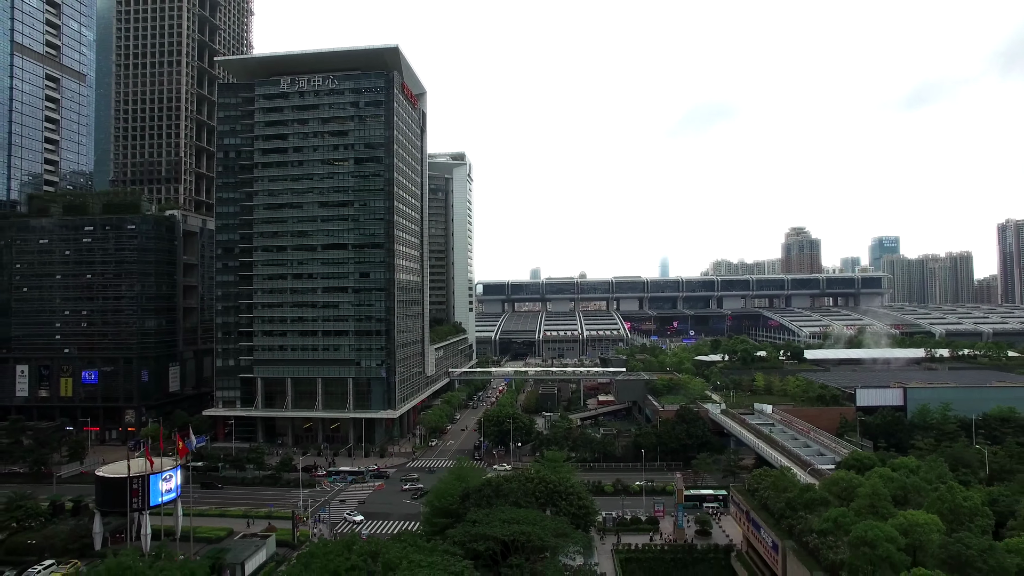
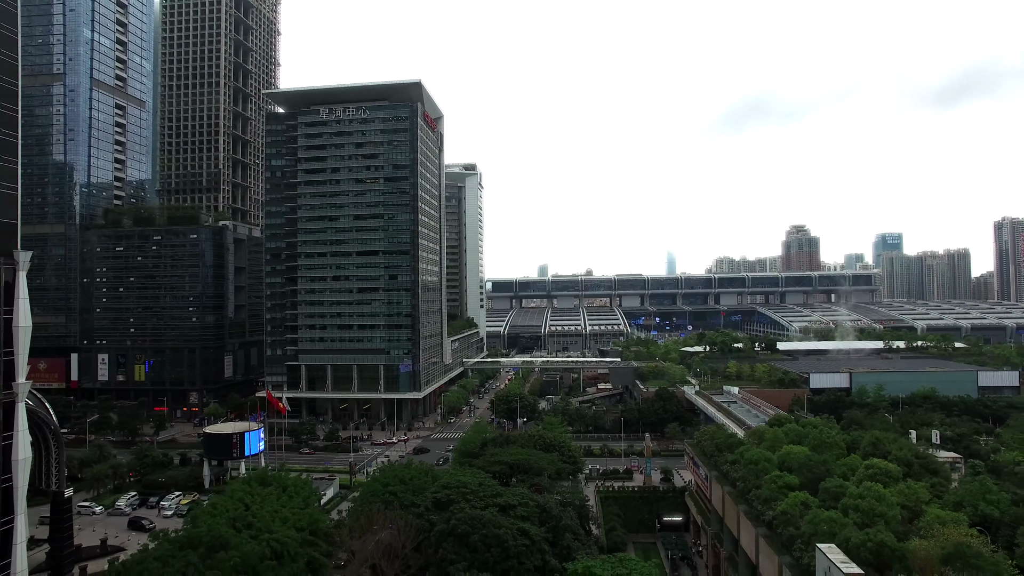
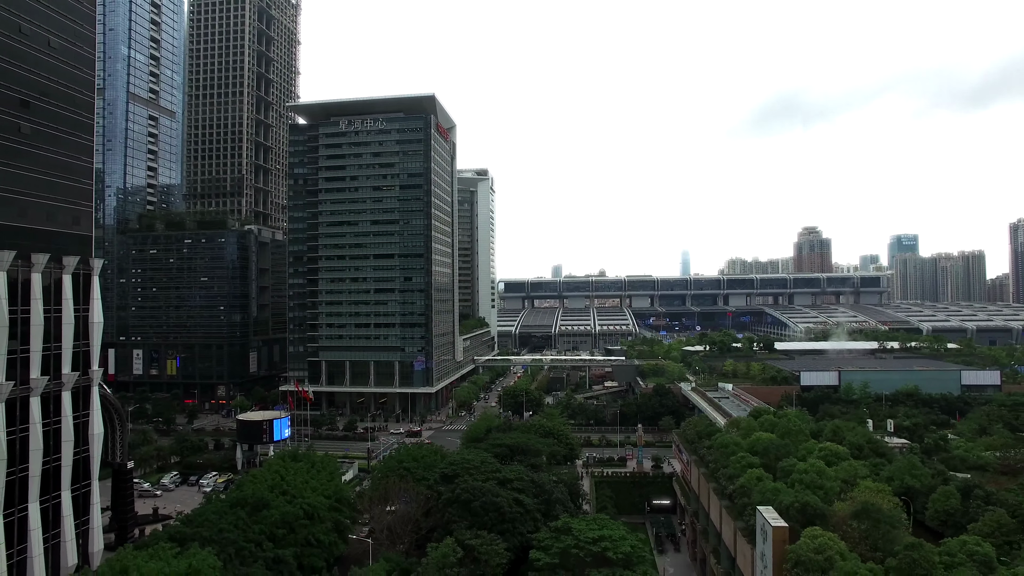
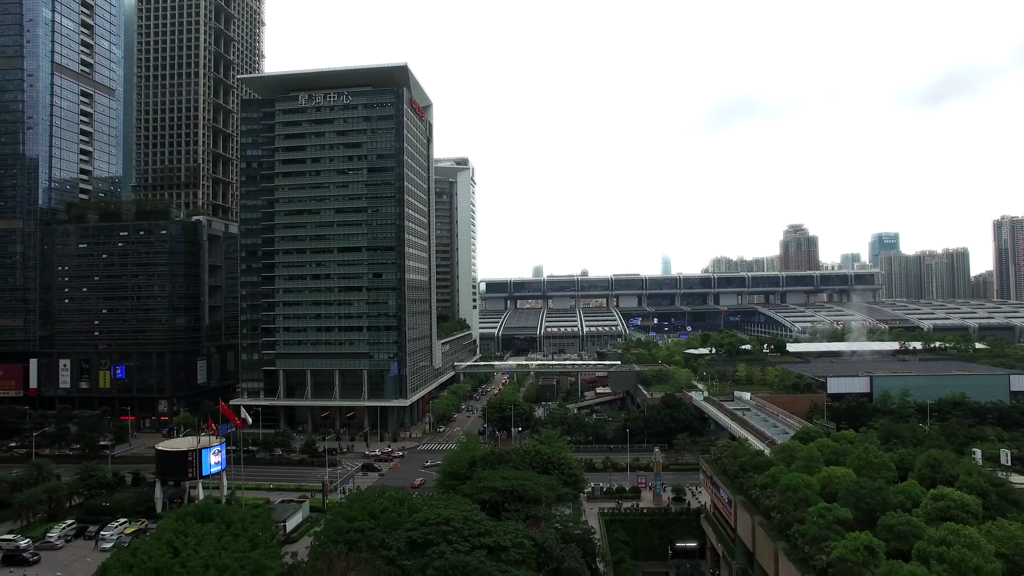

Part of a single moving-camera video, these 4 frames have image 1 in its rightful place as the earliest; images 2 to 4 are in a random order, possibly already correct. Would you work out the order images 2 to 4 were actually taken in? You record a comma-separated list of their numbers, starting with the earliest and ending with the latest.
4, 2, 3
